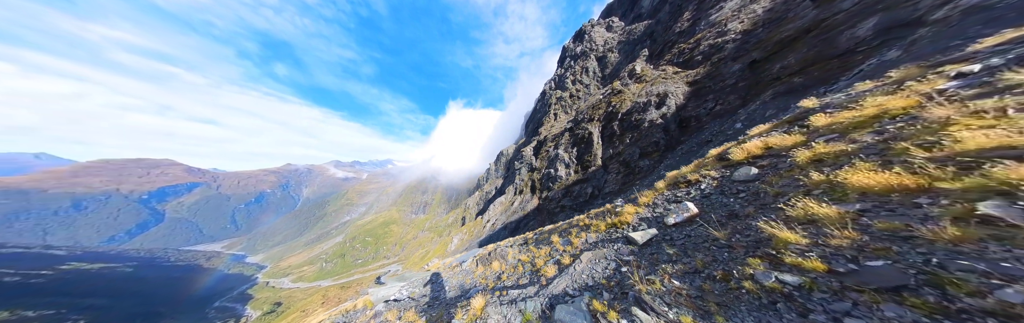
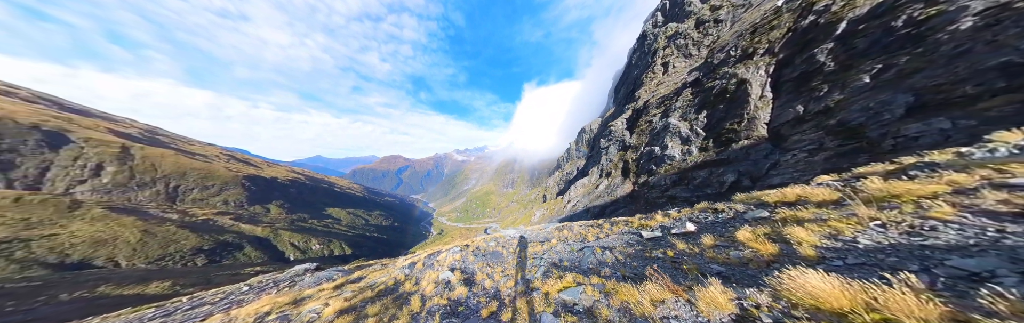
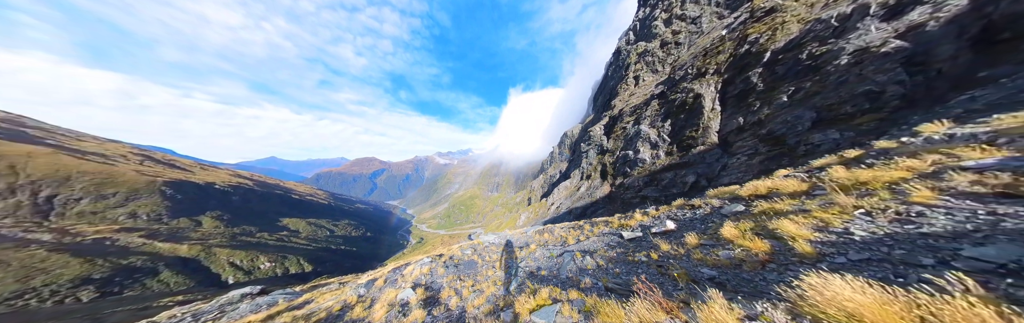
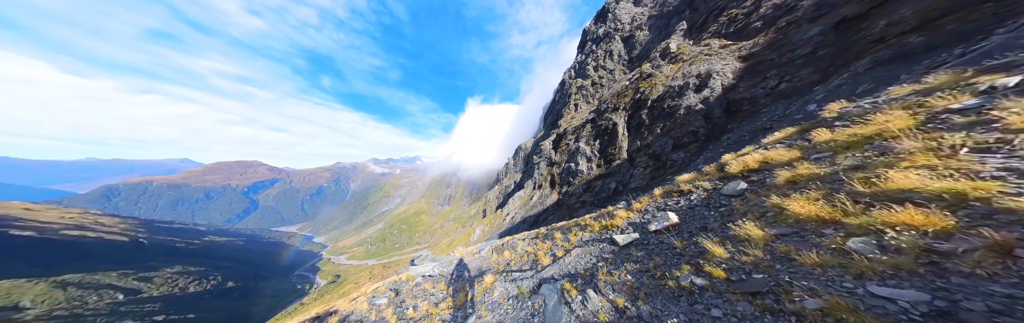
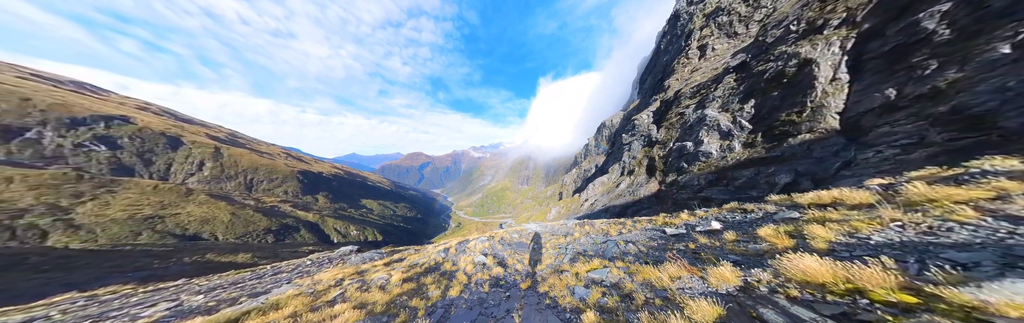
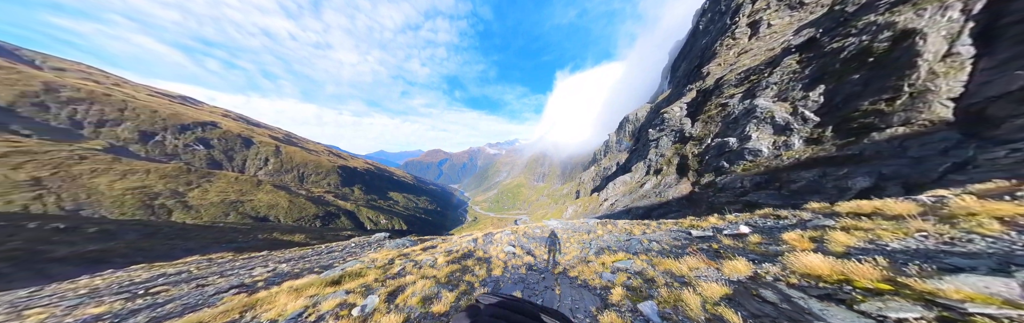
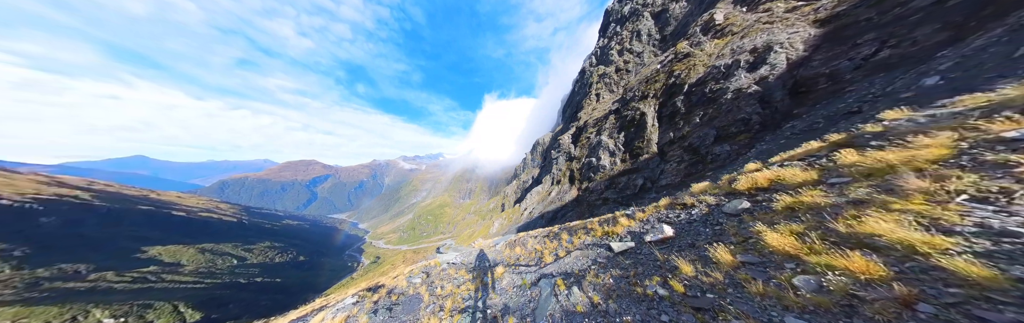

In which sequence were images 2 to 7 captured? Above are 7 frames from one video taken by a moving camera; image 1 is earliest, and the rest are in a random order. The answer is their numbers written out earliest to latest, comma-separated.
4, 7, 3, 2, 5, 6
